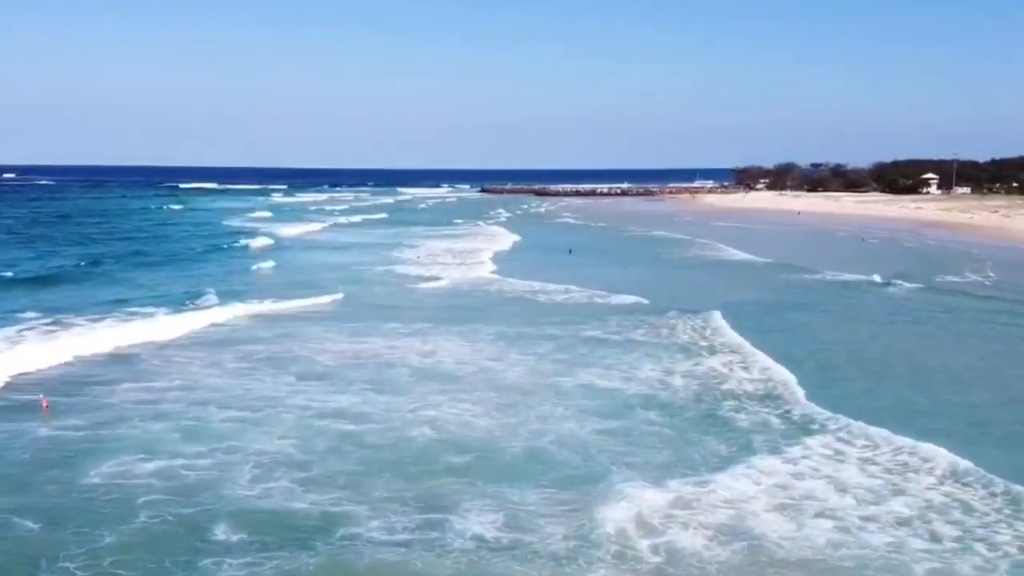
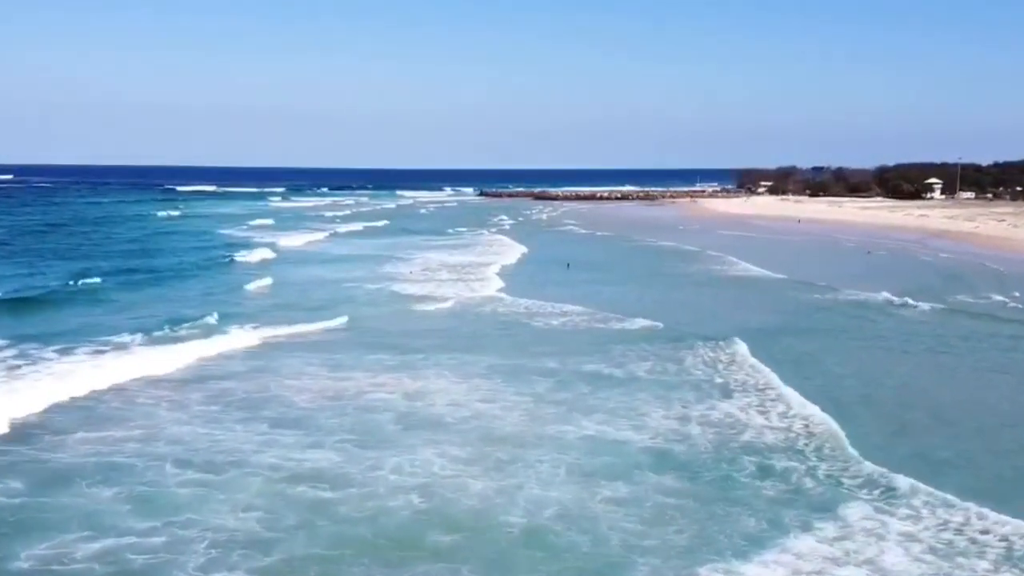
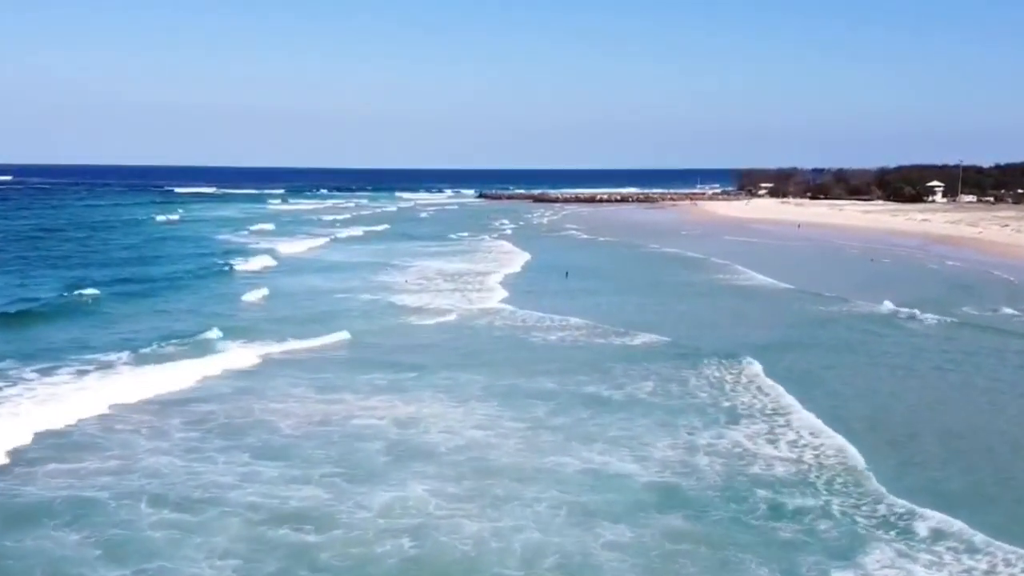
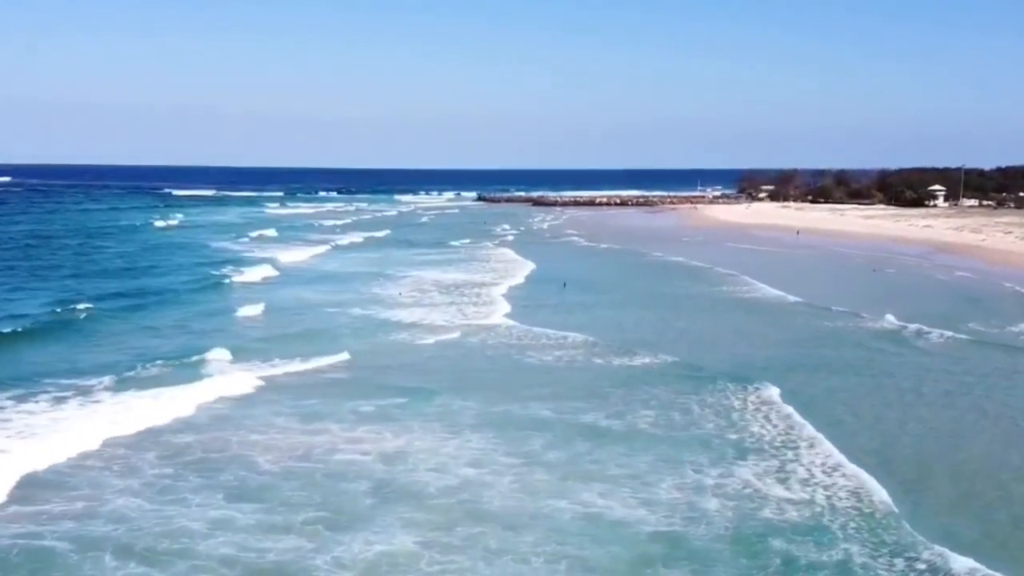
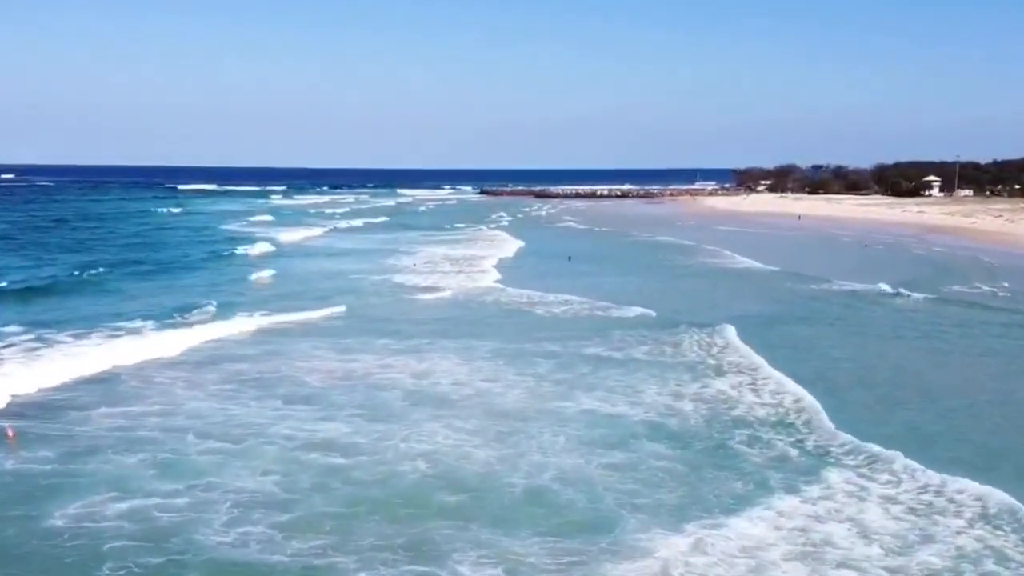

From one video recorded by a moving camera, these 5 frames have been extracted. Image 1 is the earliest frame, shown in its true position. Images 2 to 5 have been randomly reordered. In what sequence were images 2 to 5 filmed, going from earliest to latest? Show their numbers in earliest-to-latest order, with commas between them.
5, 2, 3, 4
